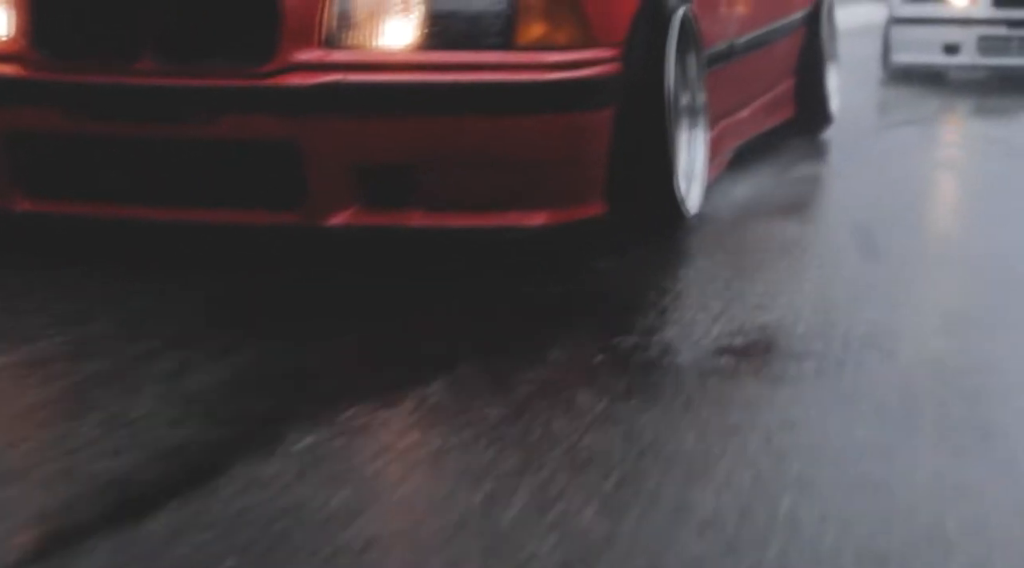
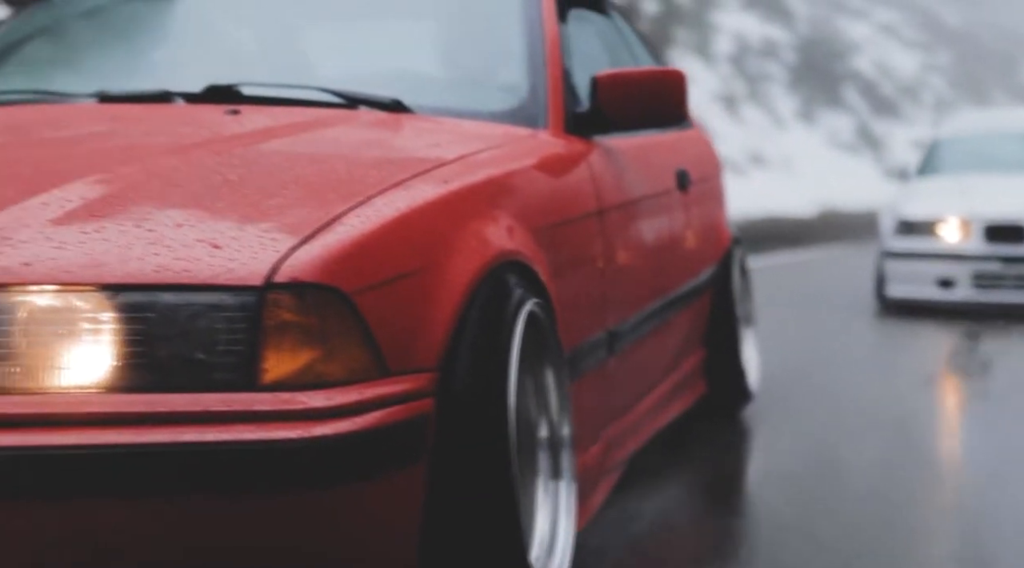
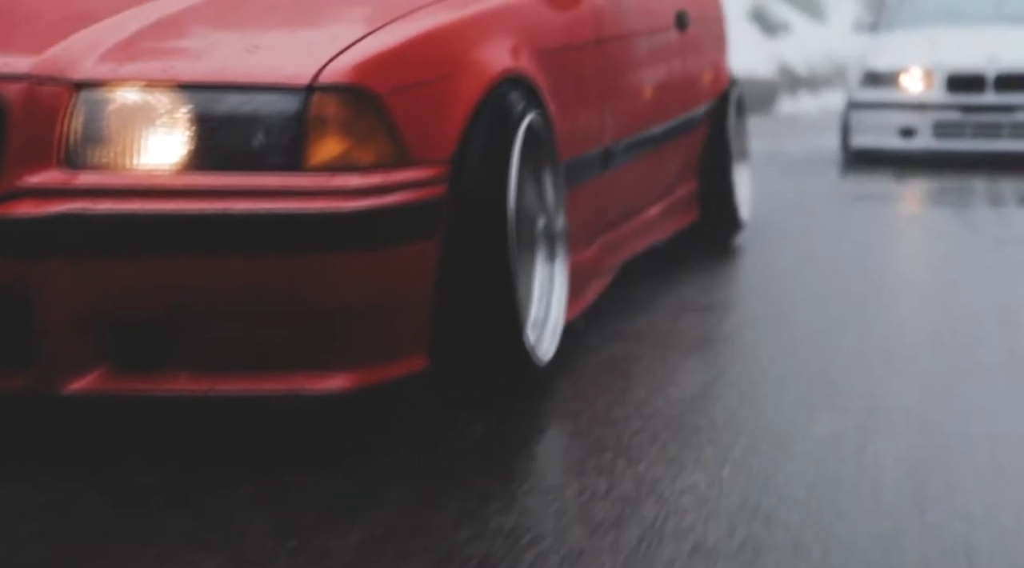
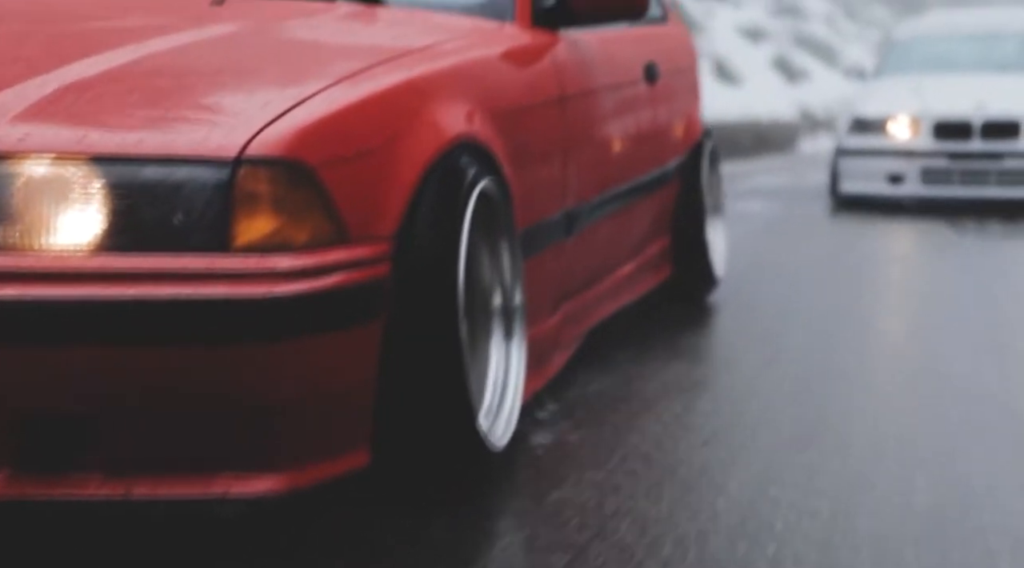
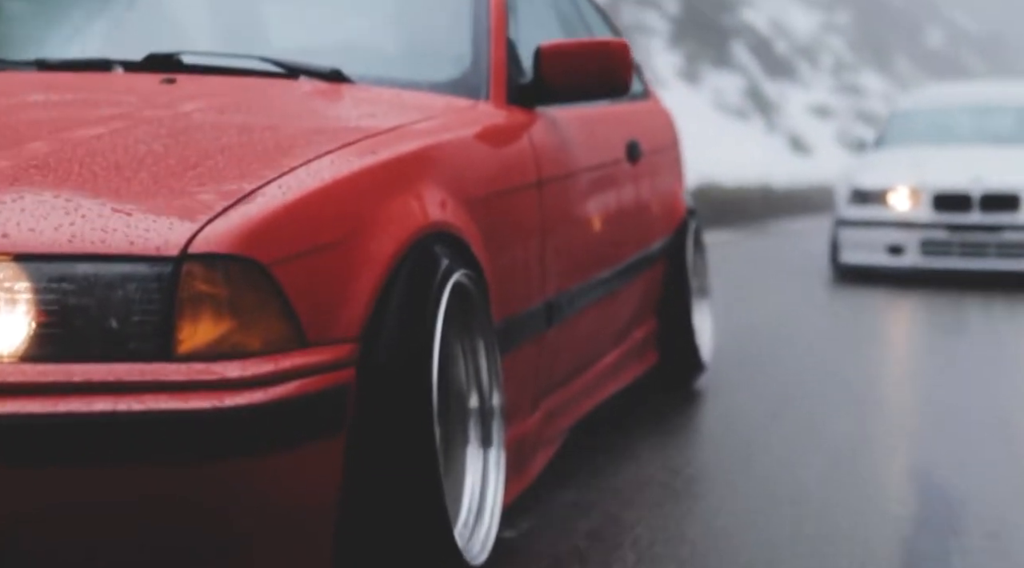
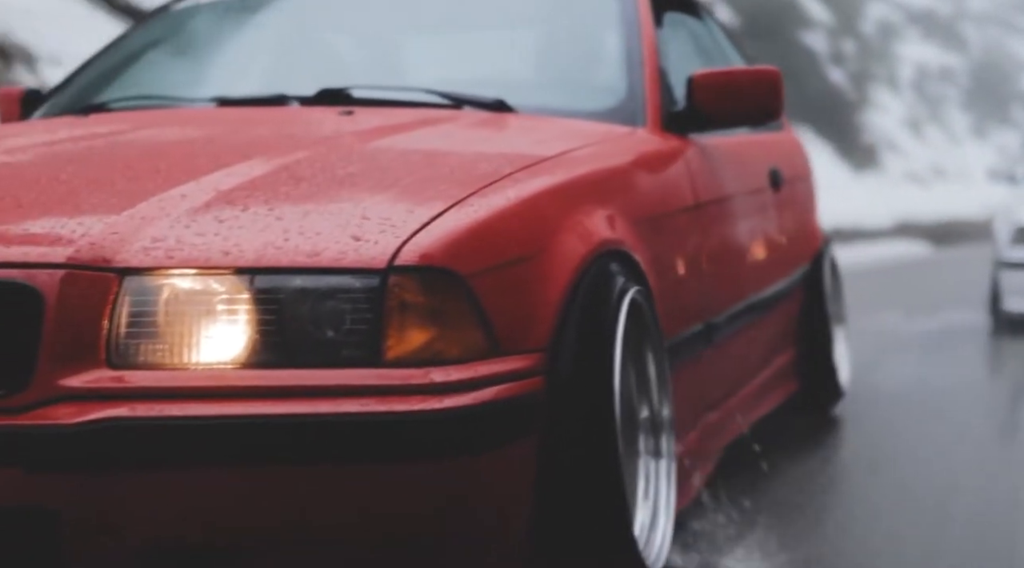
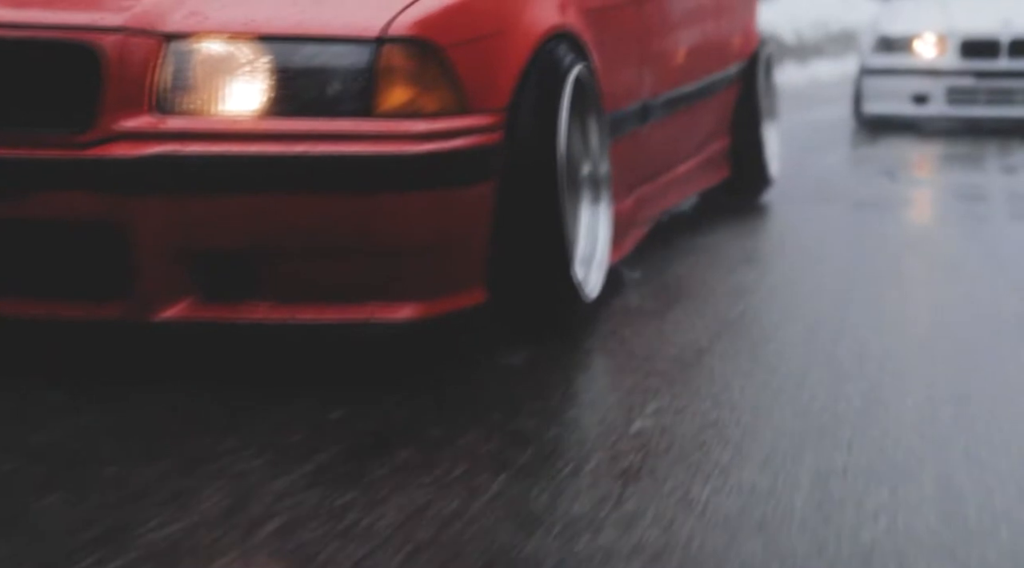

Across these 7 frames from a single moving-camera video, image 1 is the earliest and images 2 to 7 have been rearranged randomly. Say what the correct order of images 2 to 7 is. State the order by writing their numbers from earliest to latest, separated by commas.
7, 3, 4, 5, 2, 6
